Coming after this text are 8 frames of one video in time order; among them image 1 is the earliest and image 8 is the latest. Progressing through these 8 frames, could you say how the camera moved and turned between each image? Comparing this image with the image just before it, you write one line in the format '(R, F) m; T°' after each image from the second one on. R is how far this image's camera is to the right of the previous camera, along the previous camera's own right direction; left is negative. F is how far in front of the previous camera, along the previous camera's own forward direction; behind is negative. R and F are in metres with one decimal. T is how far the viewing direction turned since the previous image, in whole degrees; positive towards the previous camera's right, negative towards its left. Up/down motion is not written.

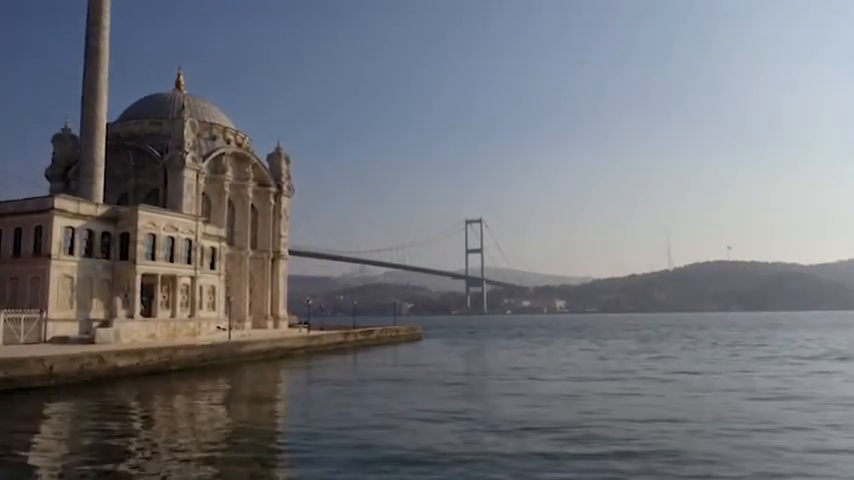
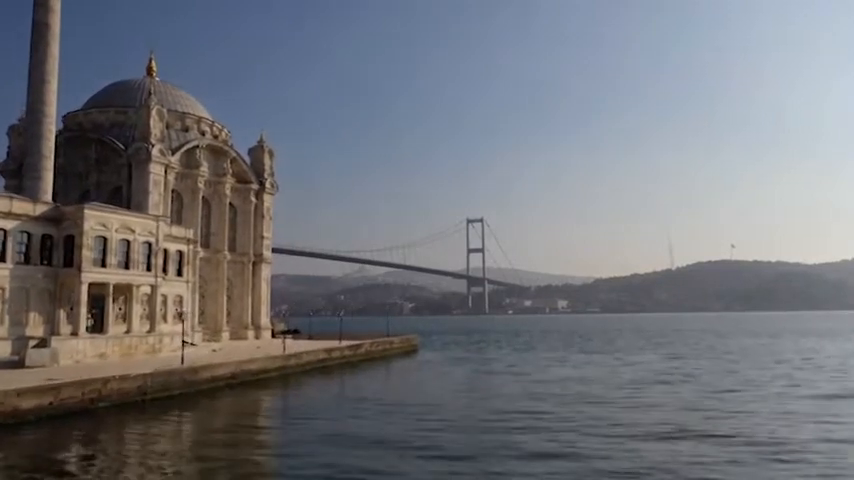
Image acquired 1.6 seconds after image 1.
(+0.3, +5.7) m; 0°
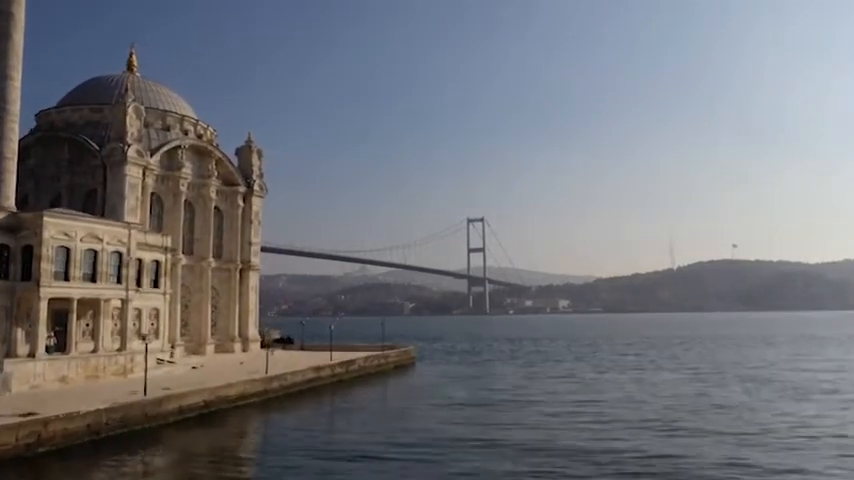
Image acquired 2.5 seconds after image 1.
(+0.1, +3.4) m; 0°
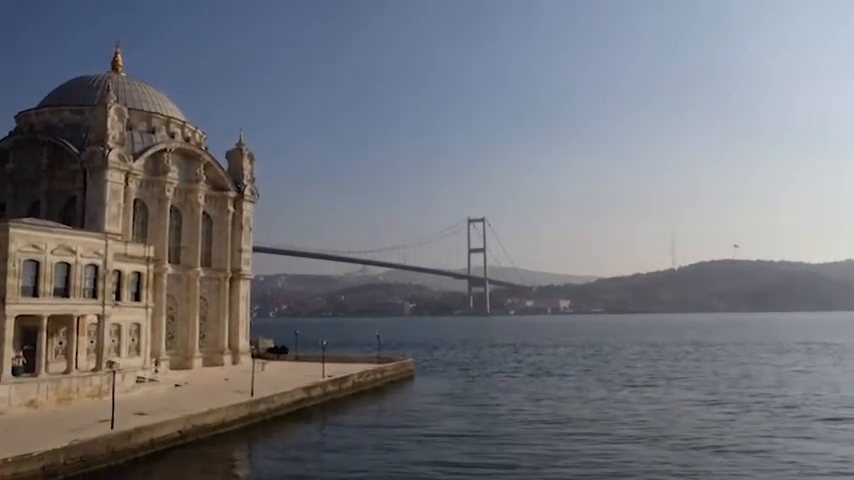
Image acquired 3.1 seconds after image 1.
(+0.1, +2.3) m; 0°
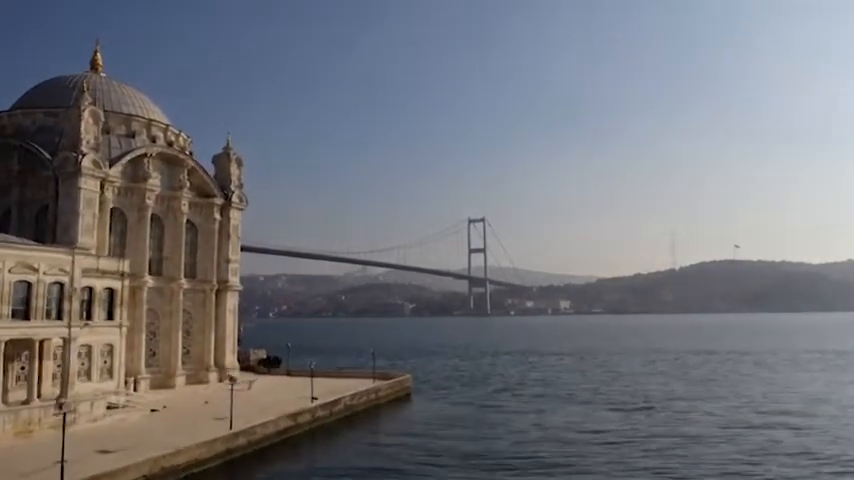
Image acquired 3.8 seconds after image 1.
(+0.1, +2.8) m; 0°
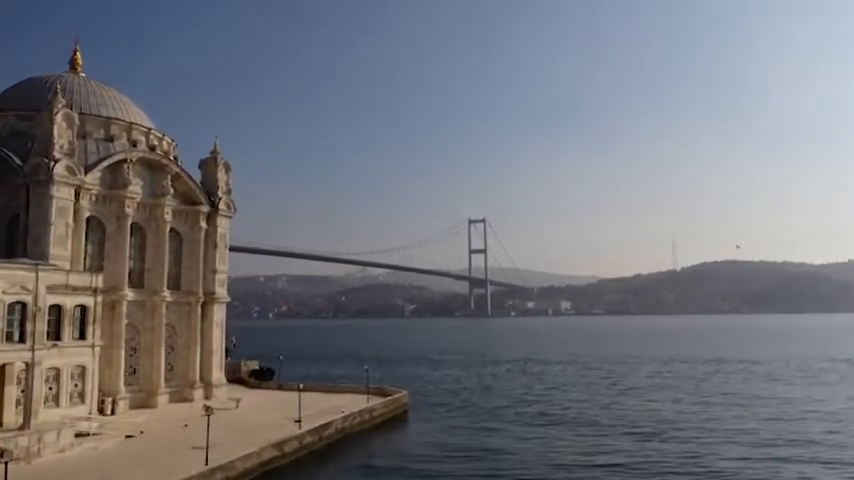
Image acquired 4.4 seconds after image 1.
(+0.2, +2.5) m; 0°
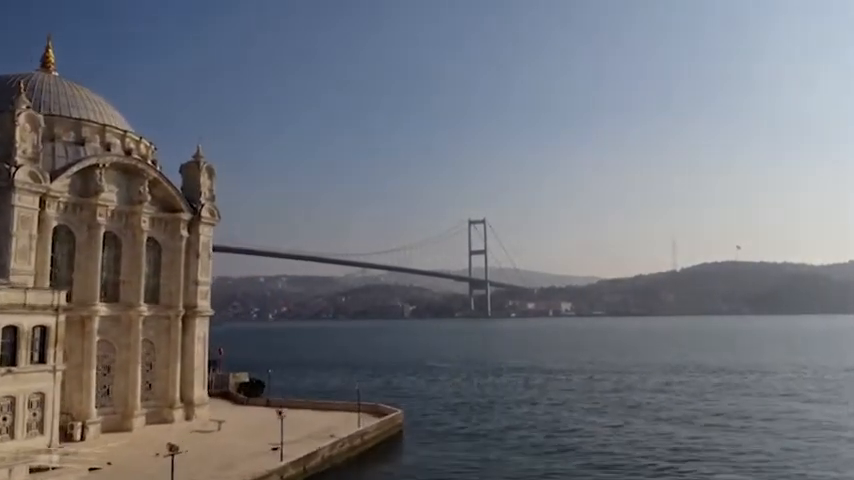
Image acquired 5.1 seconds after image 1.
(+0.2, +2.8) m; 0°
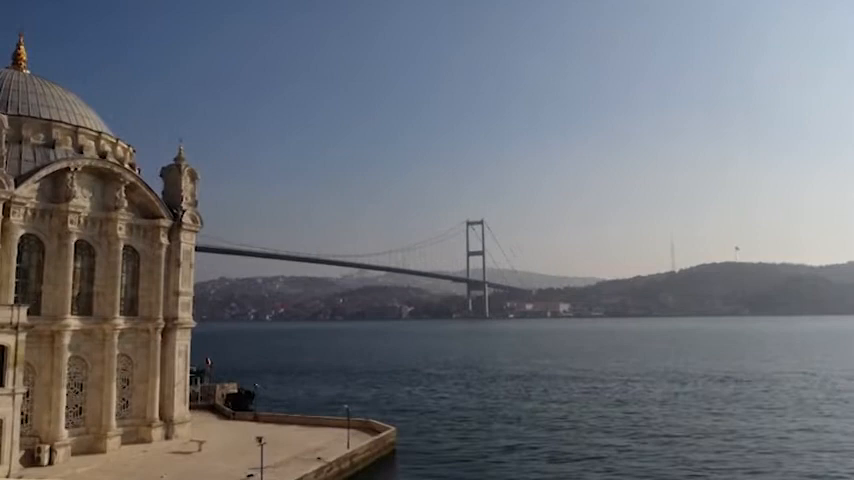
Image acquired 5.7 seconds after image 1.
(+0.2, +2.3) m; 0°
